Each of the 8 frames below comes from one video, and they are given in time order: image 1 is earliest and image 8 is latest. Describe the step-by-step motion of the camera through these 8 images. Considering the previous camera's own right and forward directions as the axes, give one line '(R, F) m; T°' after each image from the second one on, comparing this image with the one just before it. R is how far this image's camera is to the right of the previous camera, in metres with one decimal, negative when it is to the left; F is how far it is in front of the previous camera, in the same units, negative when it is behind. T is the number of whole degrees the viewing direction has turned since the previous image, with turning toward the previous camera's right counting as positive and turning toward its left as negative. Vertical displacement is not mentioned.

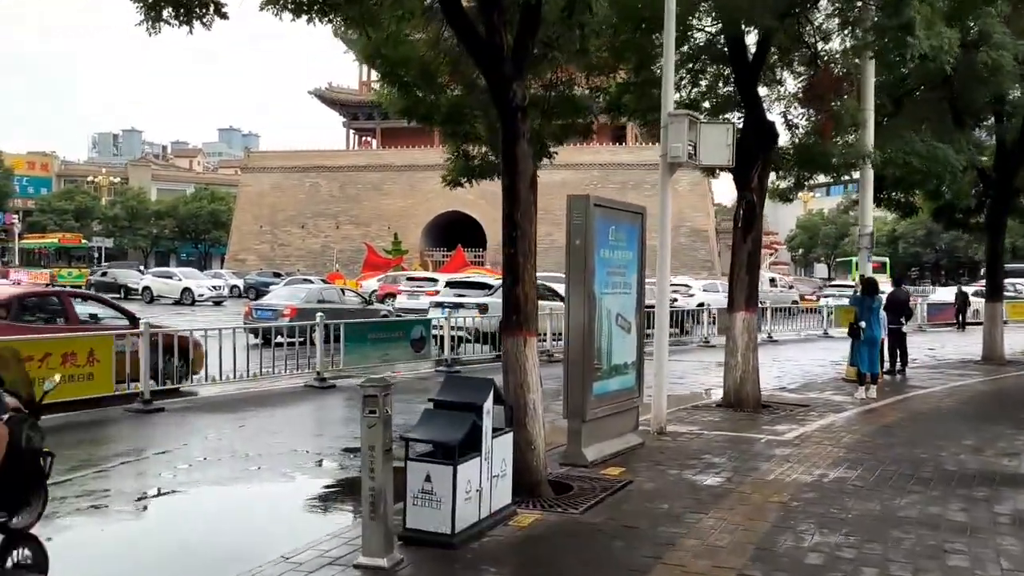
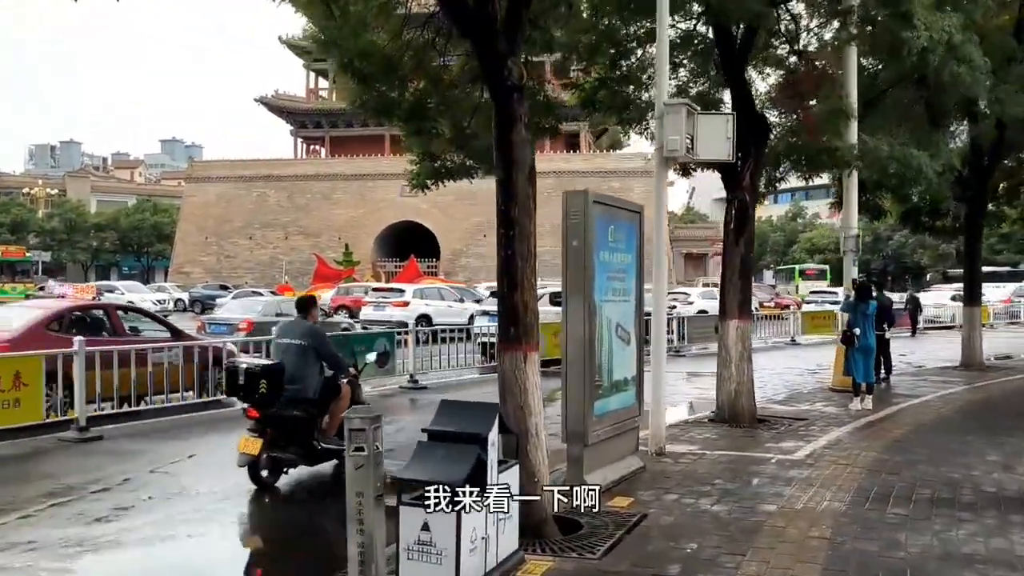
(-0.3, +0.9) m; +3°
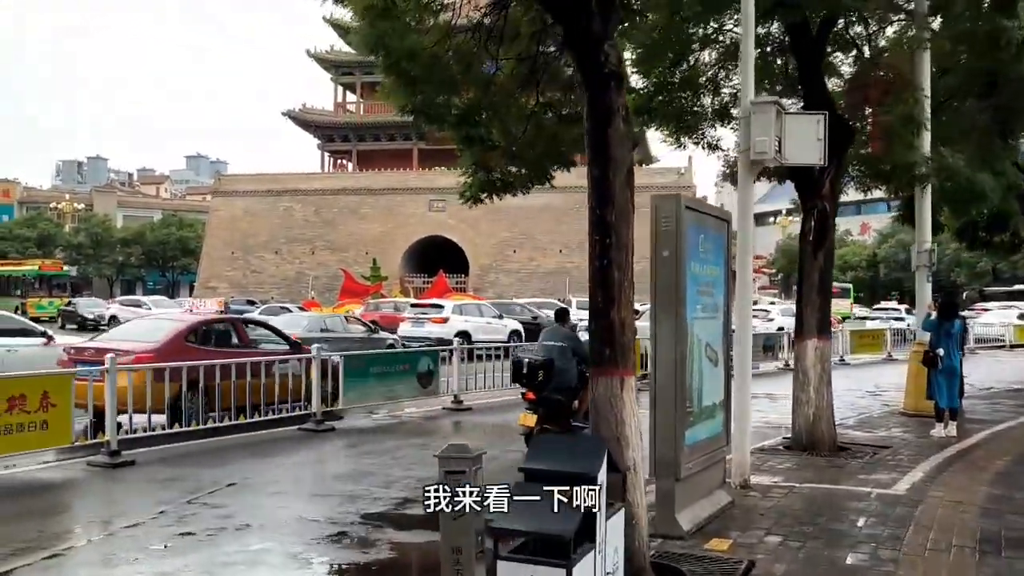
(-0.4, +0.7) m; -1°
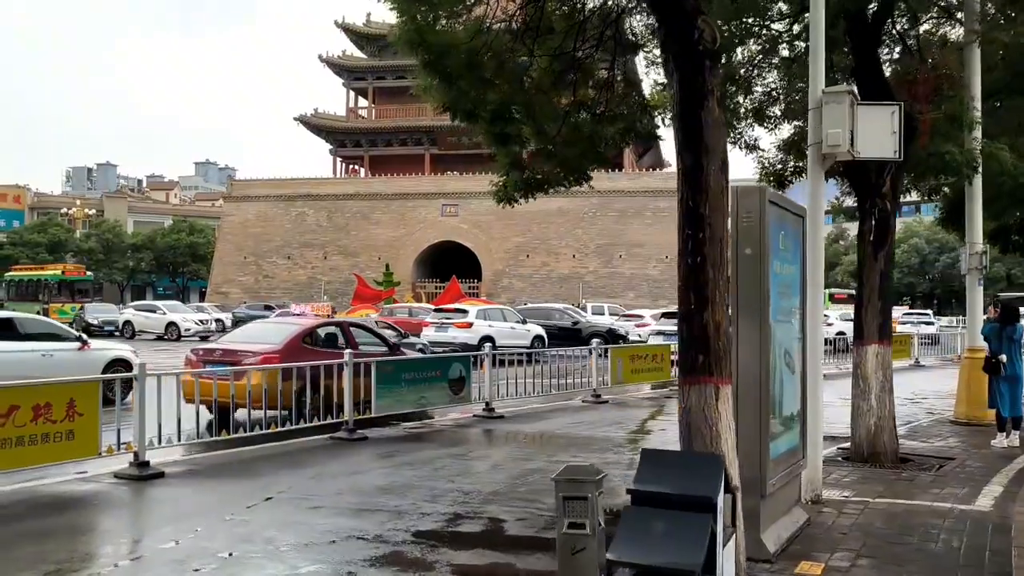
(-0.4, +0.4) m; 0°
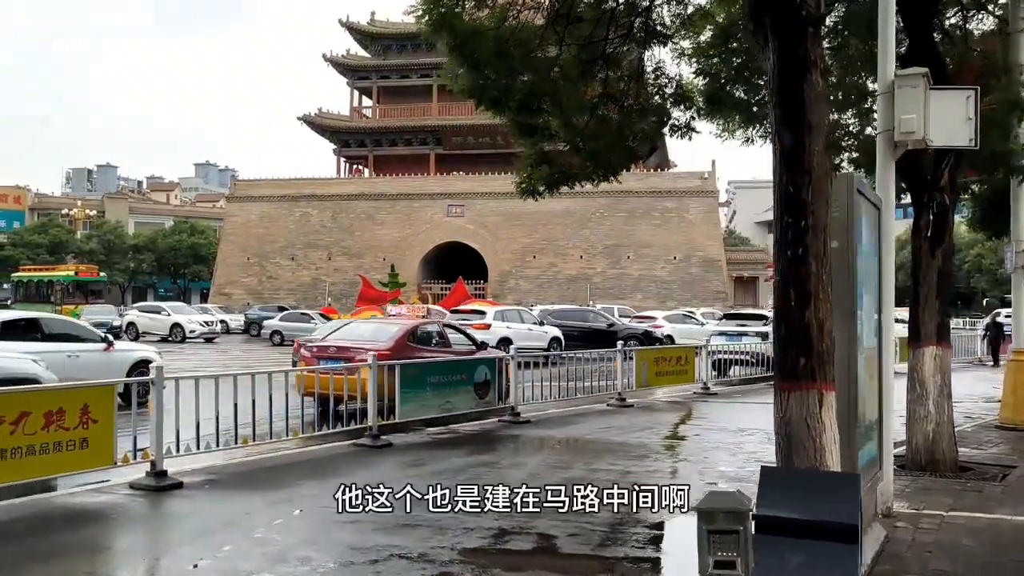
(-0.3, +0.5) m; 0°
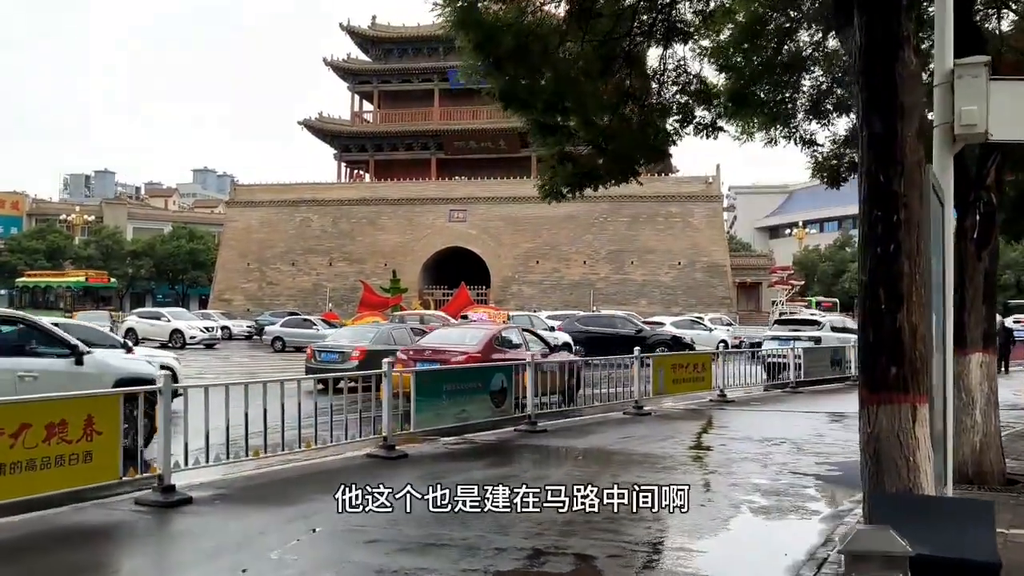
(-0.2, +0.4) m; 0°
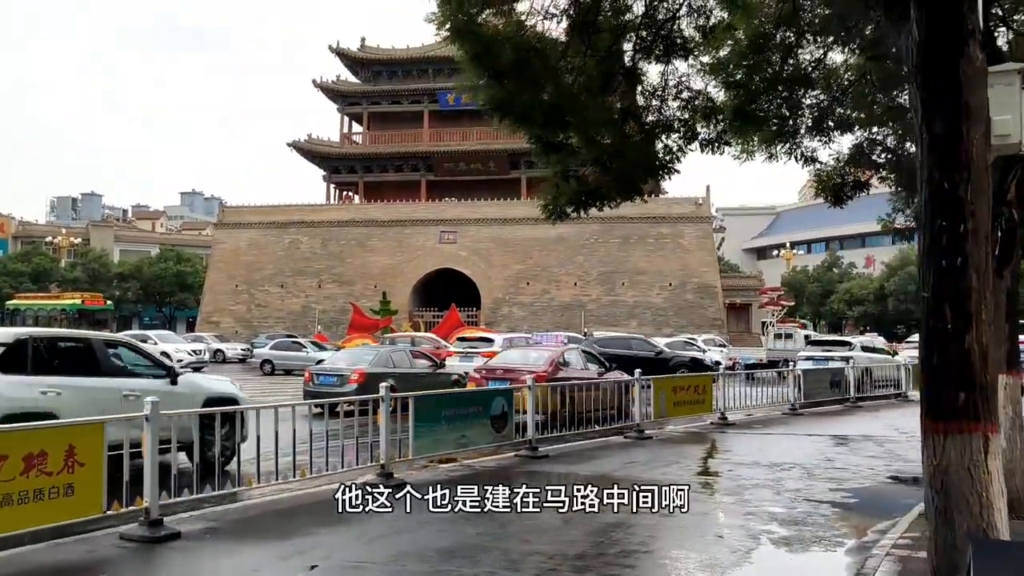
(-0.1, +0.3) m; +1°
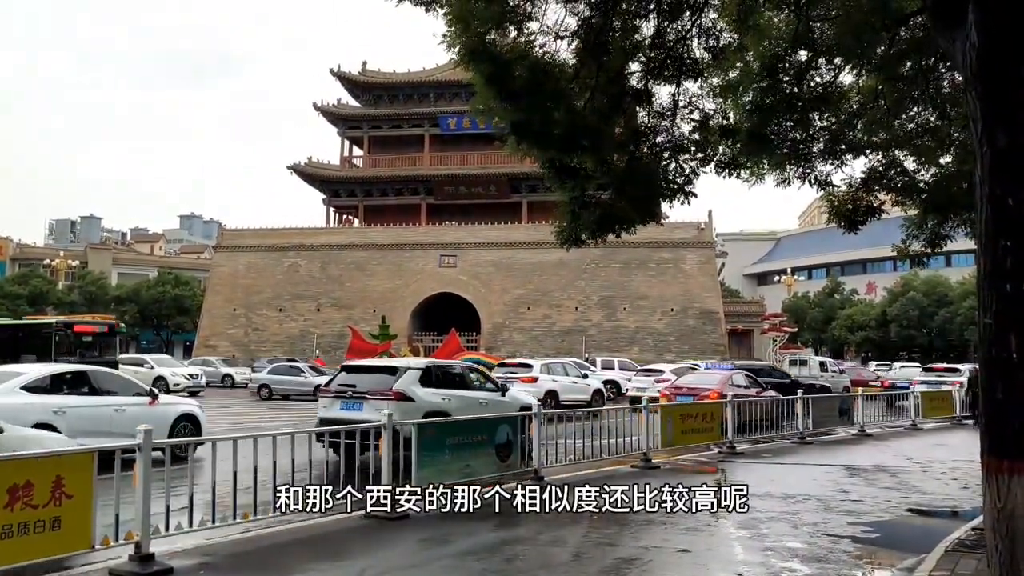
(-0.1, +0.3) m; 0°
